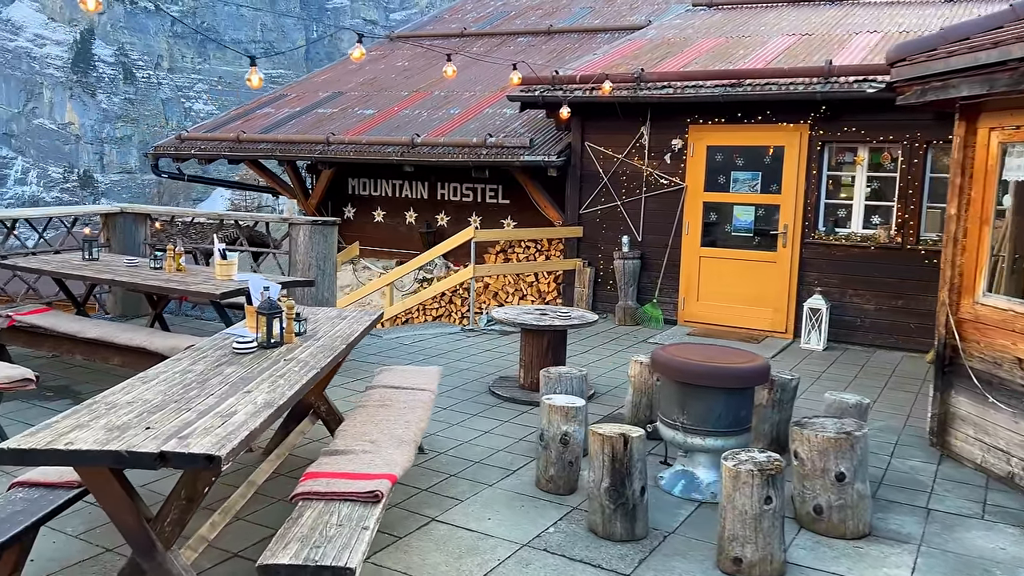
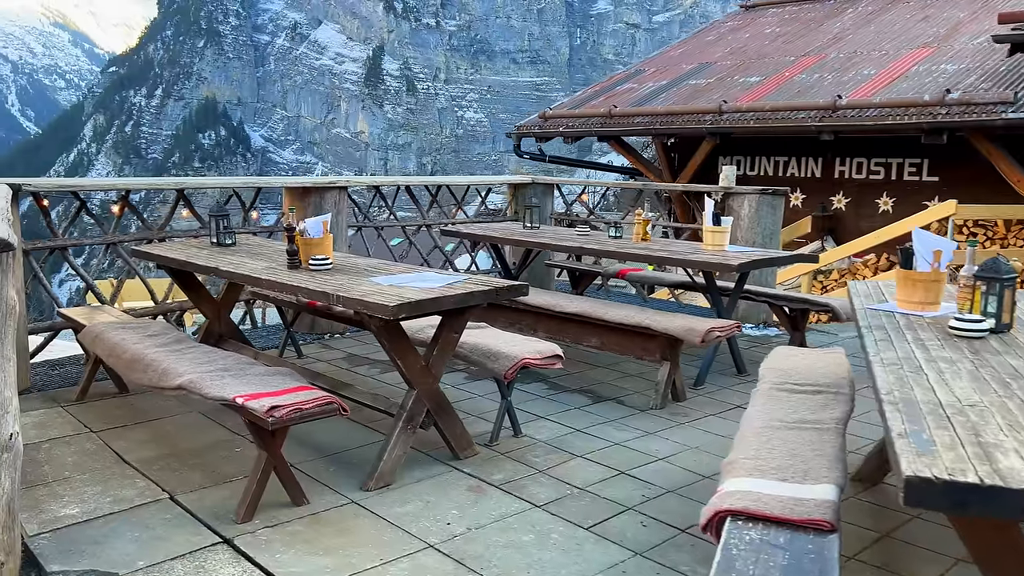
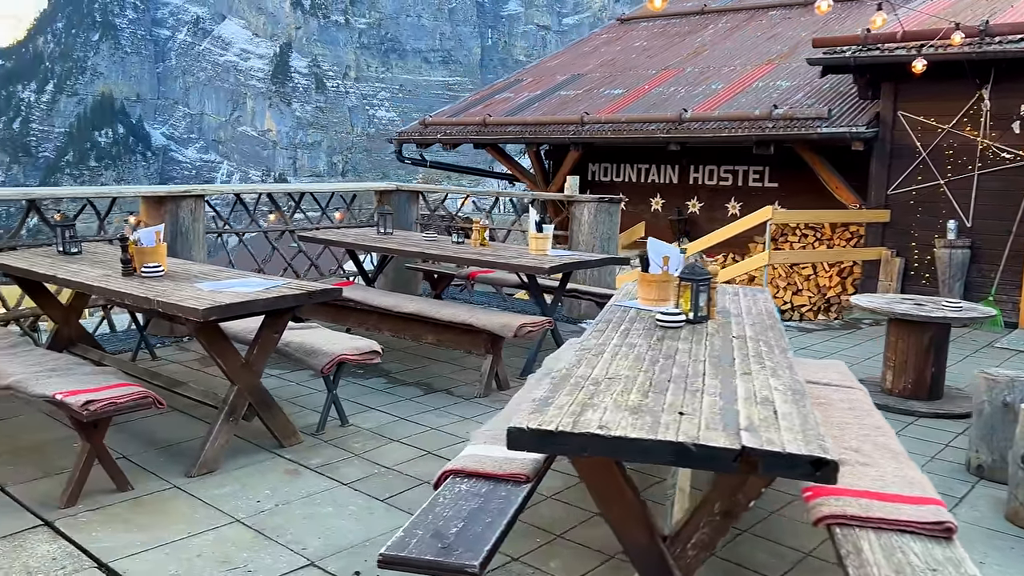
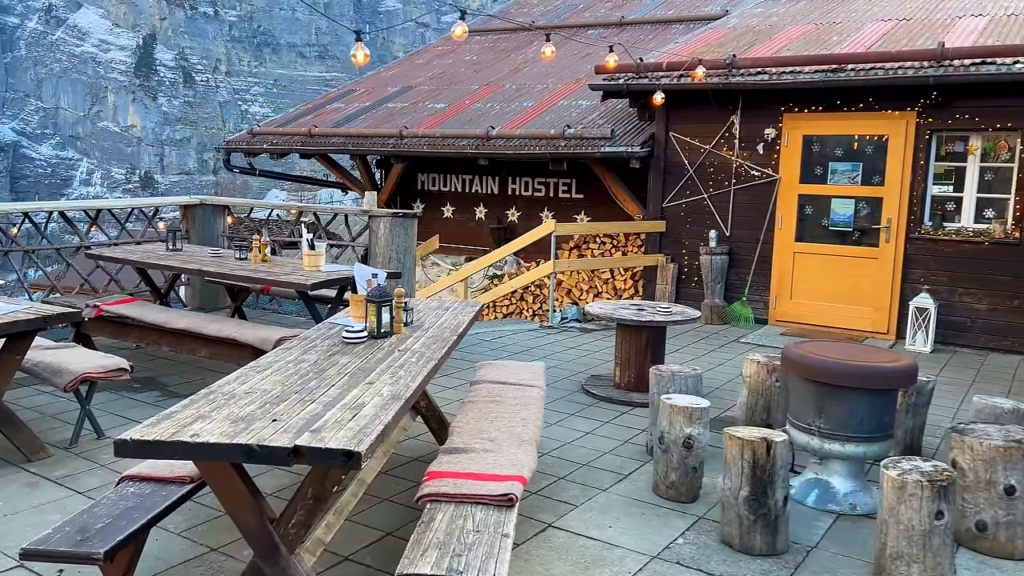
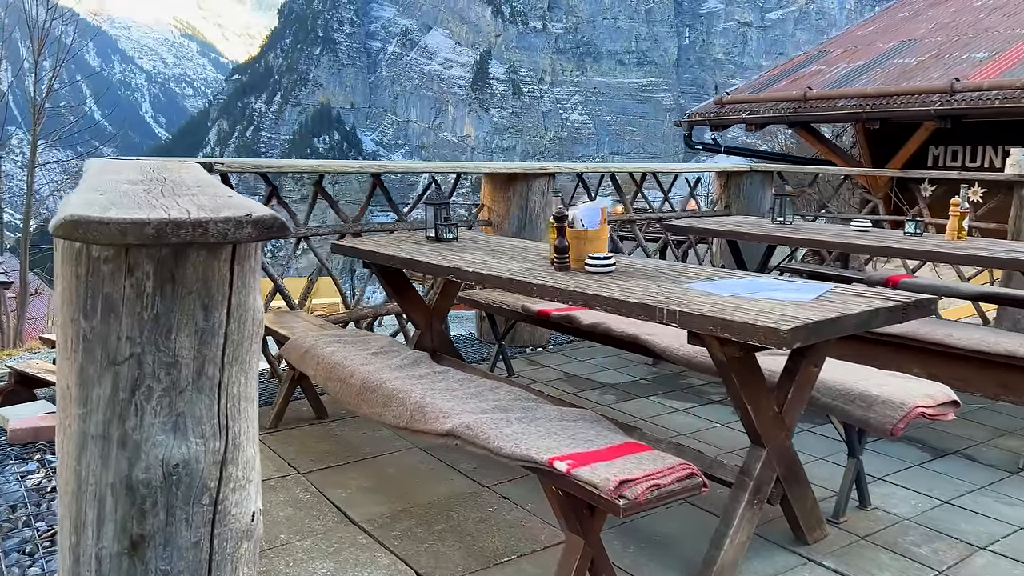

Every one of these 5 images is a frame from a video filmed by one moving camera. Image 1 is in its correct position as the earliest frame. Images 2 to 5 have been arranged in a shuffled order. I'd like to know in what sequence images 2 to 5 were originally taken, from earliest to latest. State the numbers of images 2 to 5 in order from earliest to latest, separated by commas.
4, 3, 2, 5
